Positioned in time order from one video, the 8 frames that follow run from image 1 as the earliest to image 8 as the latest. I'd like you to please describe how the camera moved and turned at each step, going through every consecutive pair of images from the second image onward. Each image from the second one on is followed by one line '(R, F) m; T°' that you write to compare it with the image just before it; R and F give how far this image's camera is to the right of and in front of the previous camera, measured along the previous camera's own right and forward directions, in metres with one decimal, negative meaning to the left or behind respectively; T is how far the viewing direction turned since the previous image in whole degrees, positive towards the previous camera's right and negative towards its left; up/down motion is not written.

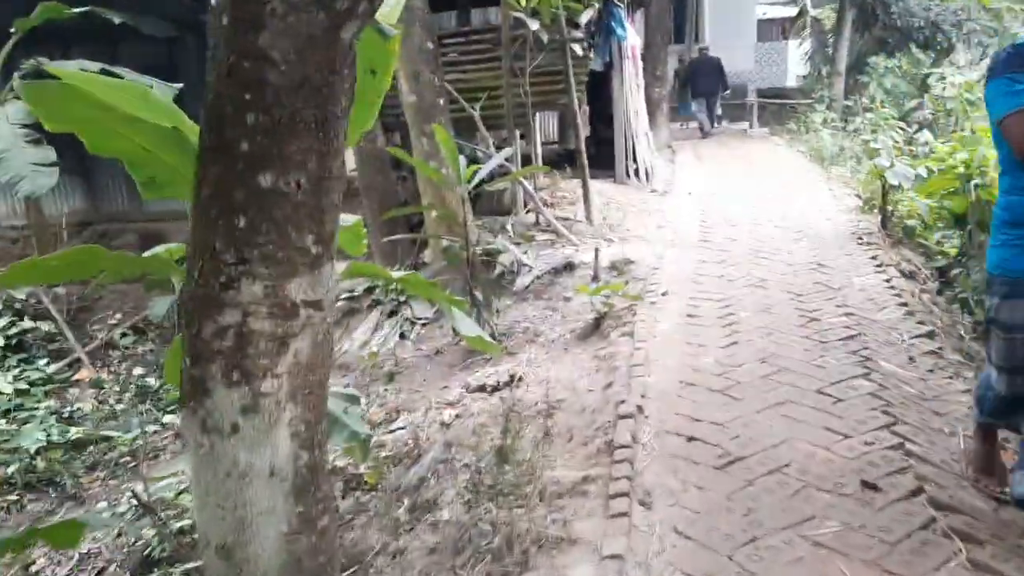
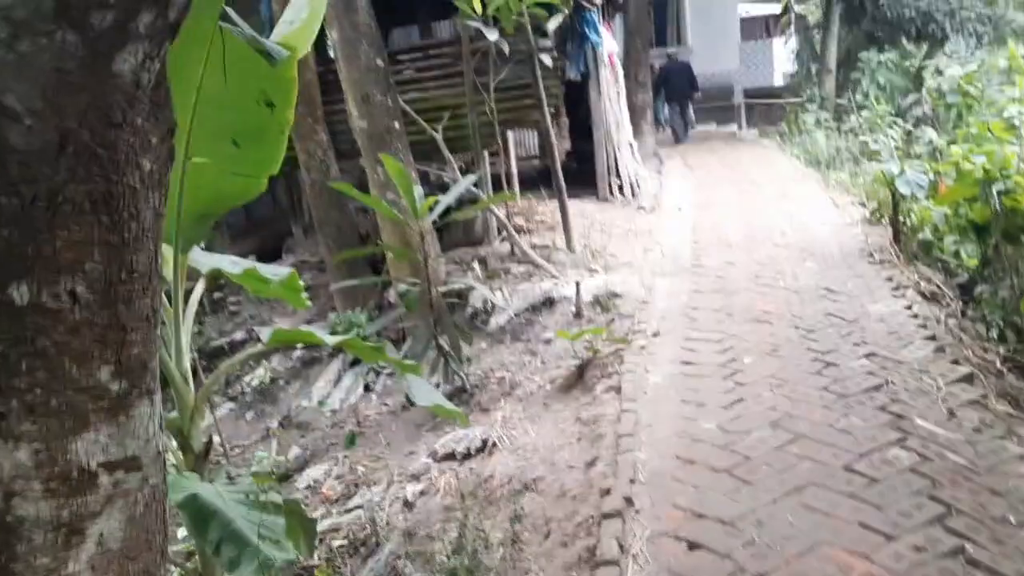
(+0.2, +0.6) m; 0°
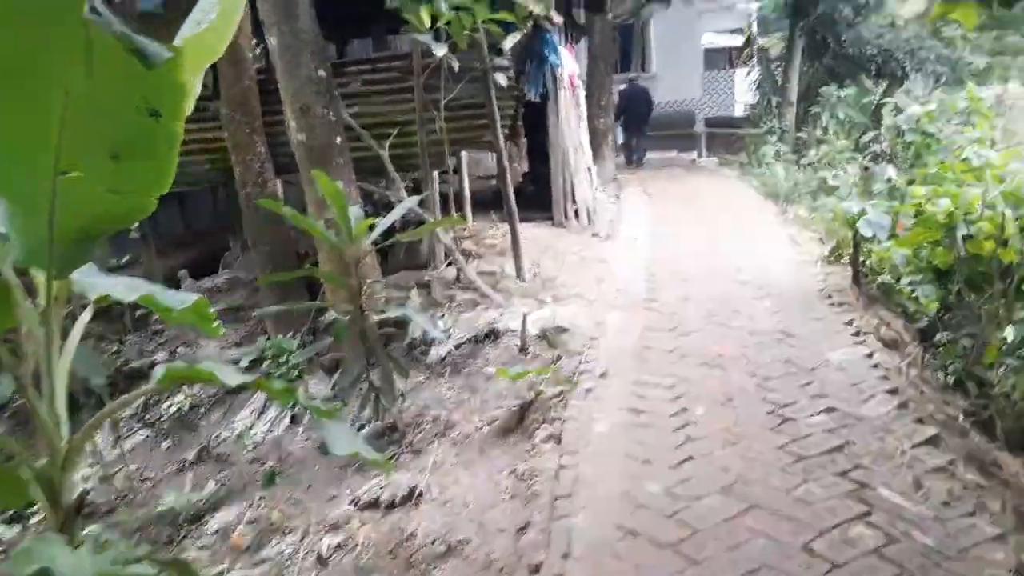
(+0.1, +0.3) m; +3°
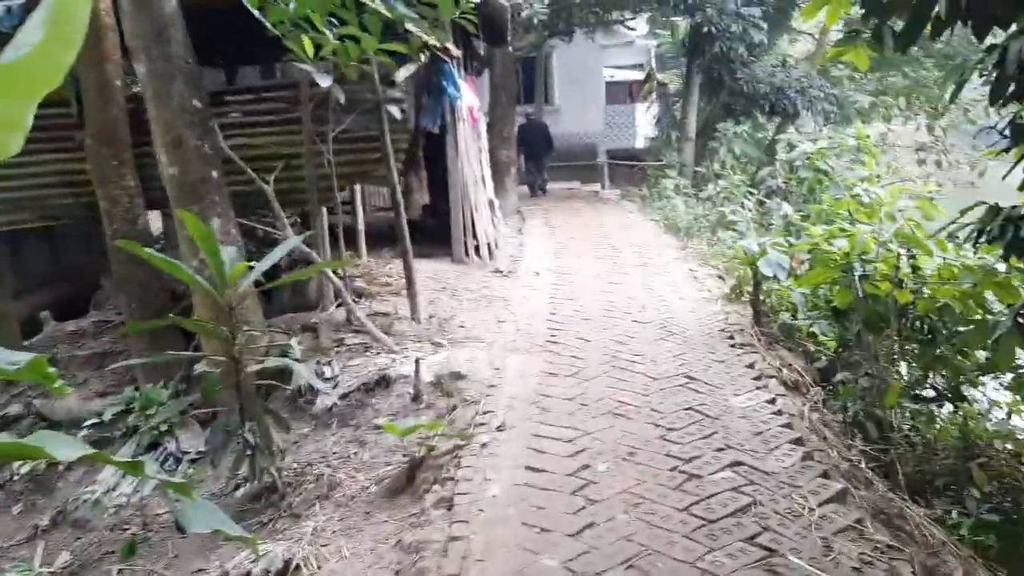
(+0.1, +0.3) m; +6°
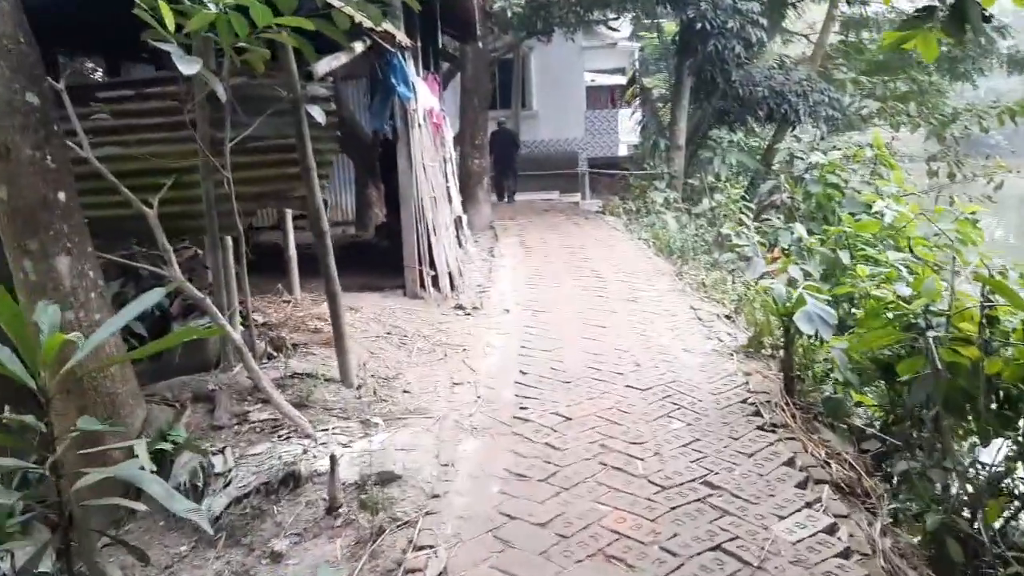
(+0.1, +1.2) m; +1°
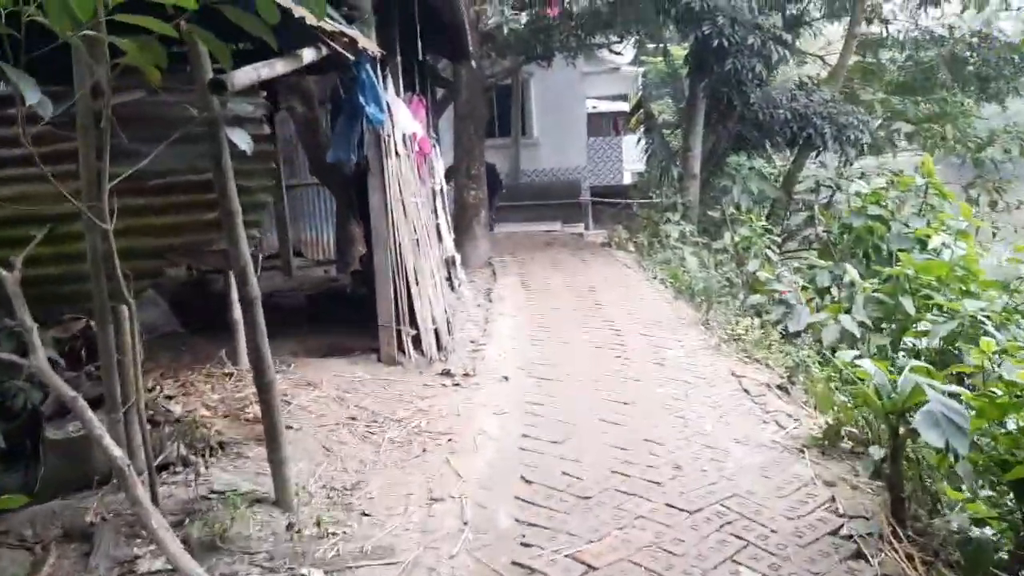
(0.0, +1.1) m; 0°
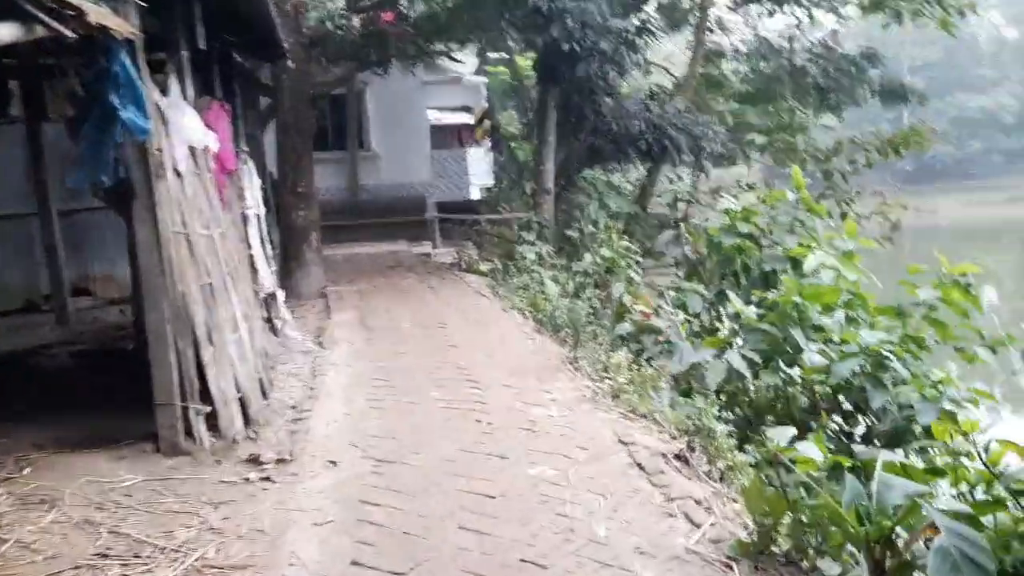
(+0.1, +1.0) m; +10°
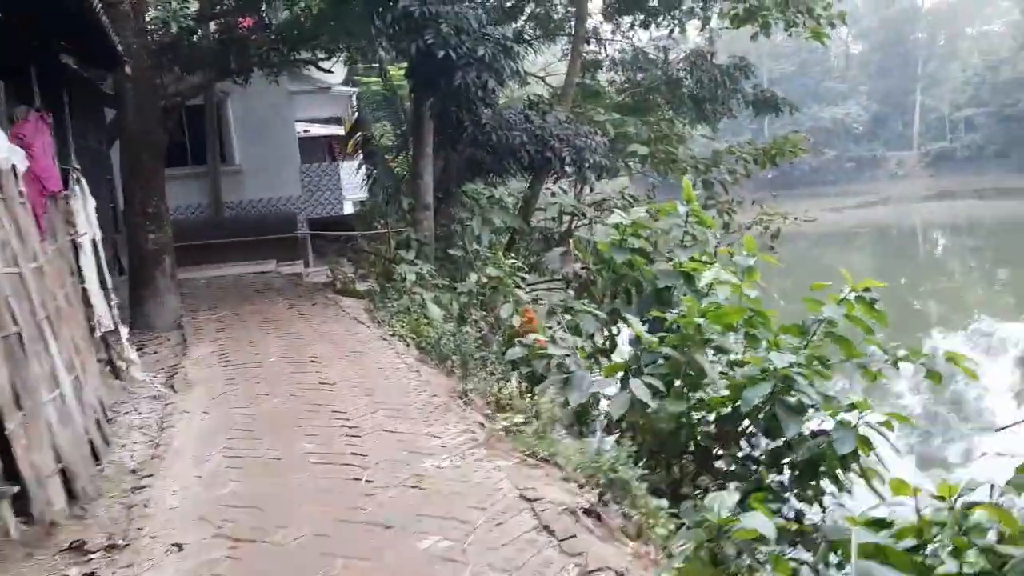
(0.0, +0.5) m; +8°
